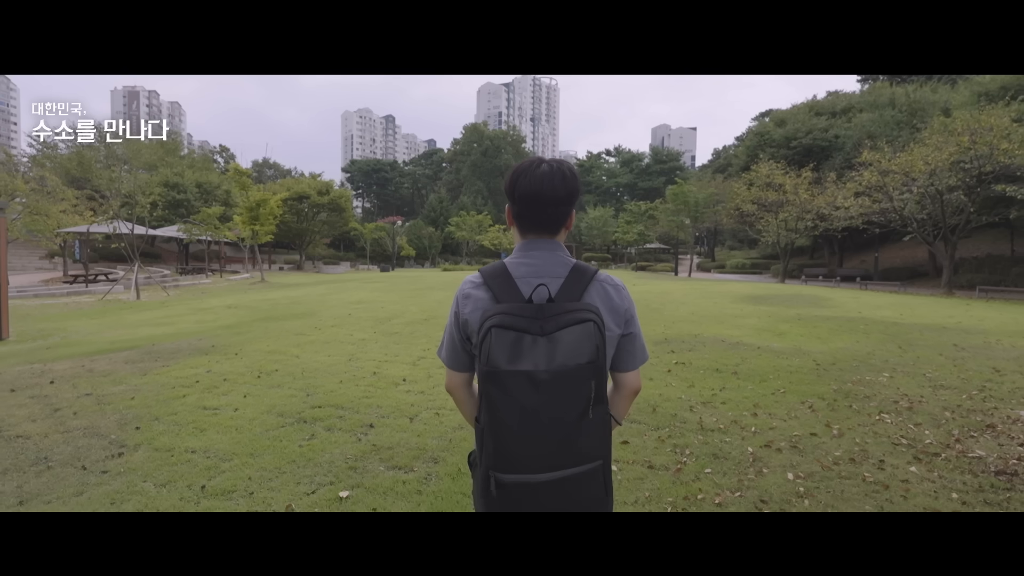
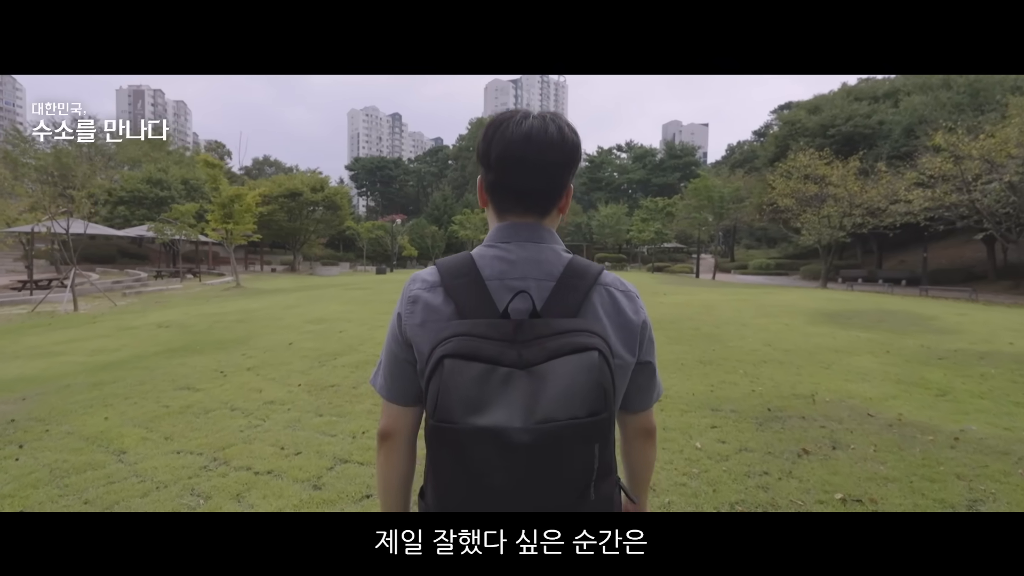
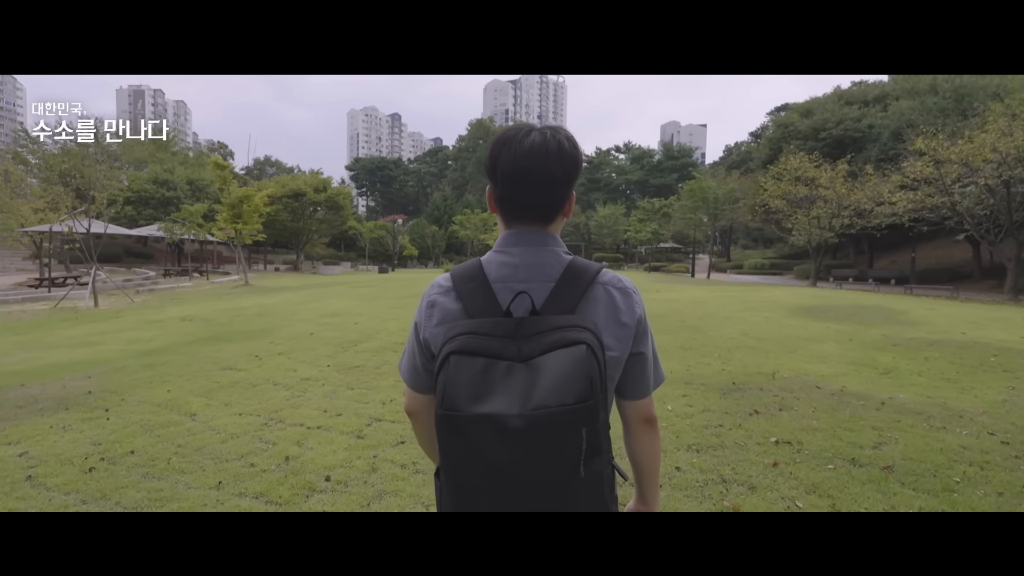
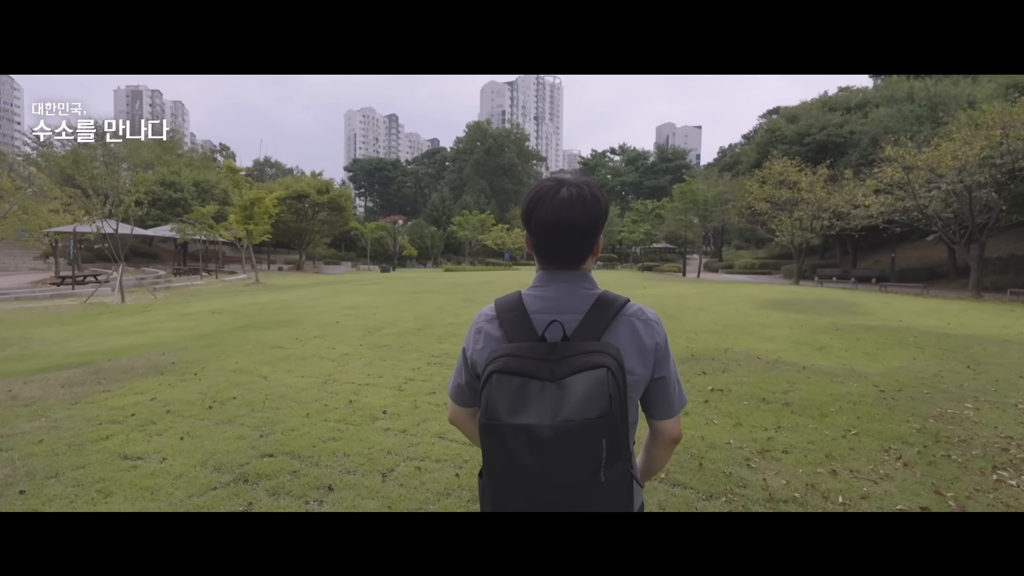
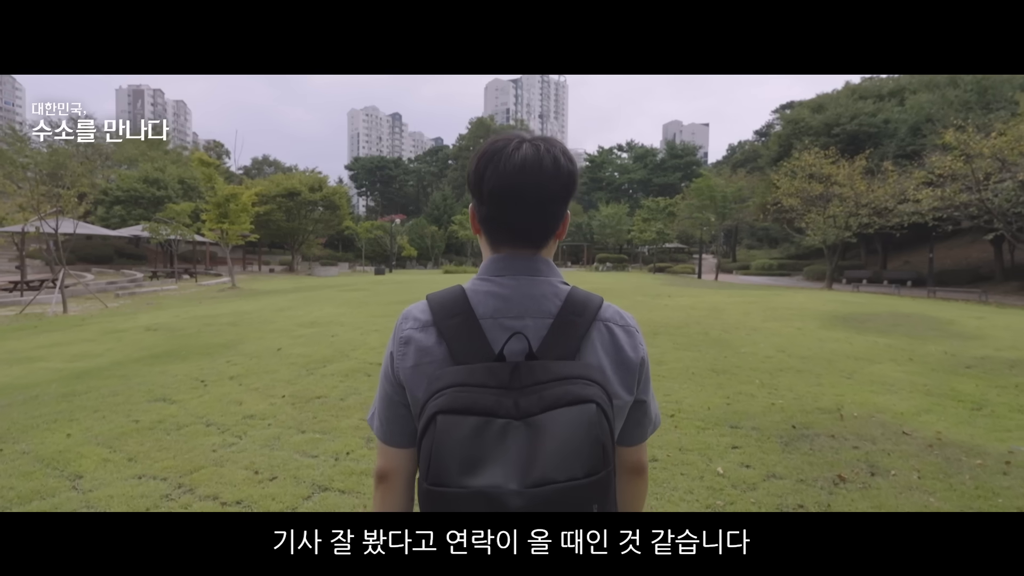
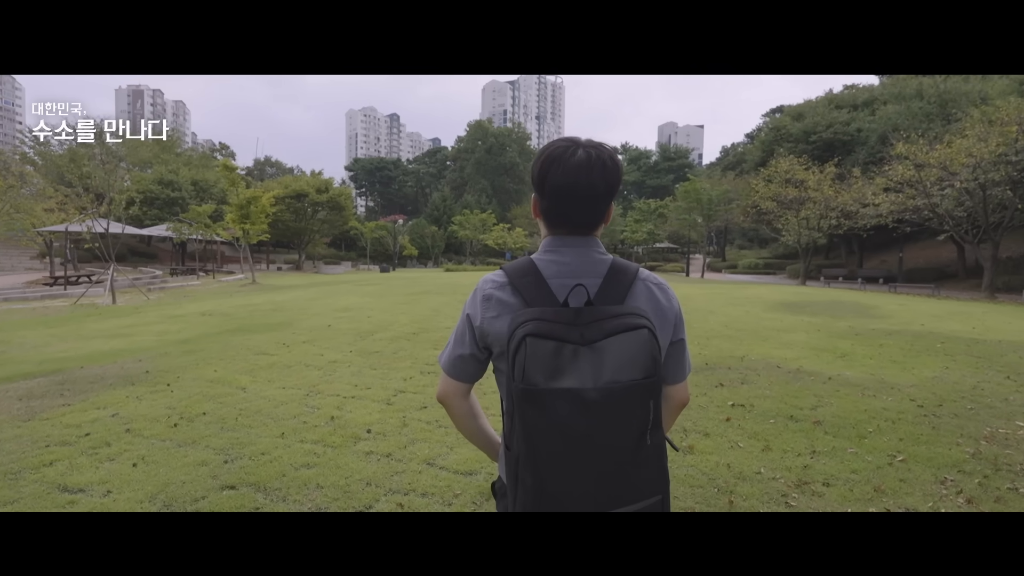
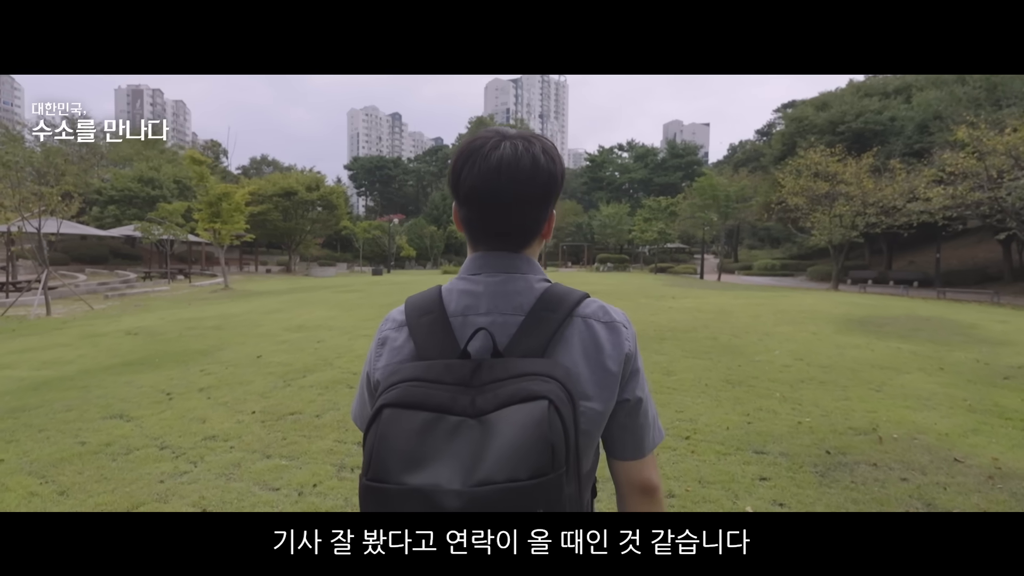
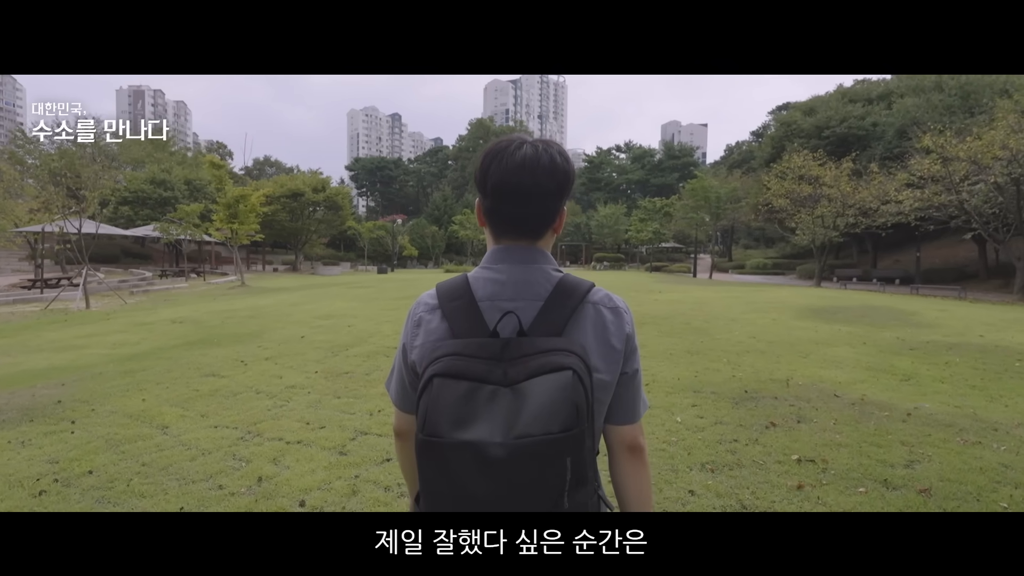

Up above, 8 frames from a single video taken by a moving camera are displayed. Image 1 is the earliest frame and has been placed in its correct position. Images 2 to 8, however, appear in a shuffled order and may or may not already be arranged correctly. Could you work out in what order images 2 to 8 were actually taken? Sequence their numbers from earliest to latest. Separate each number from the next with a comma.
4, 6, 3, 8, 2, 5, 7
